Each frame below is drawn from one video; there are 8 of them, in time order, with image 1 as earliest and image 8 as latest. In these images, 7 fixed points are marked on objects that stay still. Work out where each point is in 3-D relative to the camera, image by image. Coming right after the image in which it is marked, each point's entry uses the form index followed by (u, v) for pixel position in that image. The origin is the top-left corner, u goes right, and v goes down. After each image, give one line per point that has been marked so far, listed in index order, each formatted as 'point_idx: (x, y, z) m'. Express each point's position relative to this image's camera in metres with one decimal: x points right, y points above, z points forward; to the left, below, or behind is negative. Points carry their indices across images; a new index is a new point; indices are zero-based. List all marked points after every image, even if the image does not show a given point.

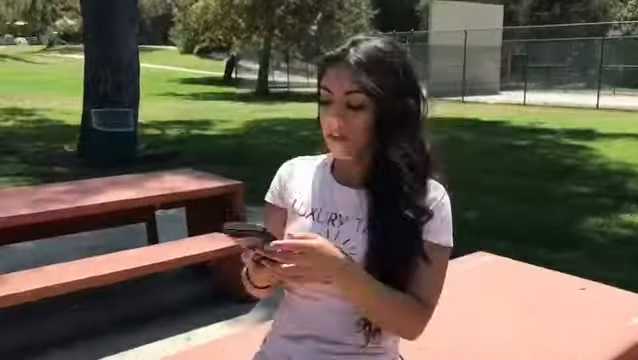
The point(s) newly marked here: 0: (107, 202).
0: (-1.4, -0.1, +3.9) m
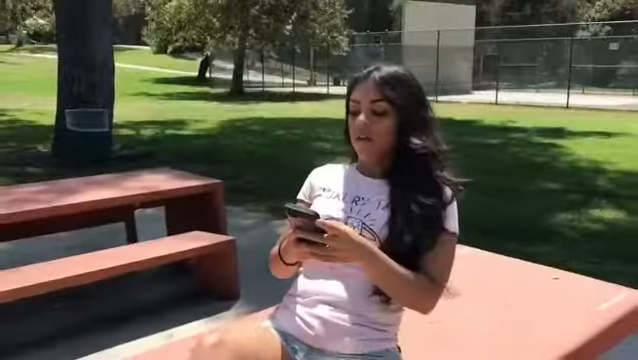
0: (-1.5, -0.1, +3.9) m
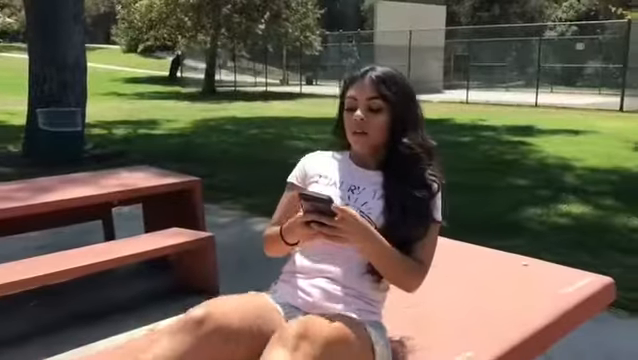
0: (-1.6, -0.1, +3.9) m
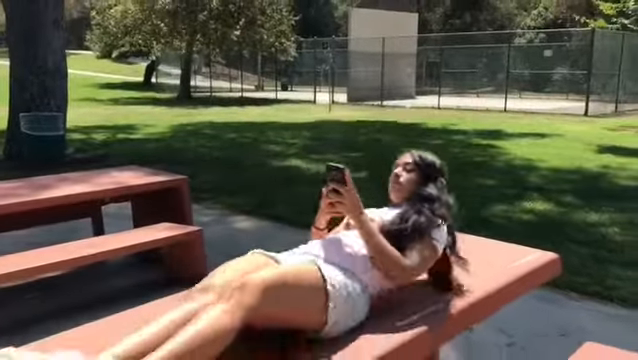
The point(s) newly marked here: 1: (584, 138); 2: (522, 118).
0: (-1.8, -0.1, +4.2) m
1: (+5.7, +0.9, +13.4) m
2: (+6.1, +1.9, +18.7) m
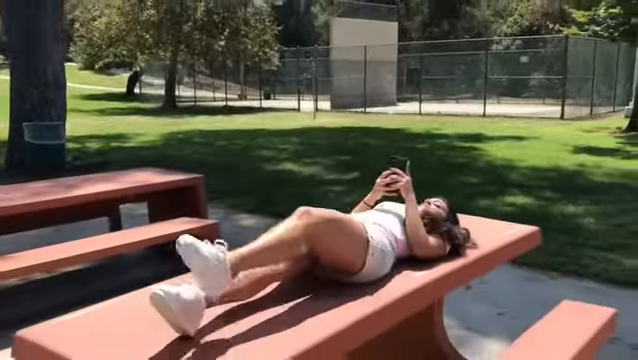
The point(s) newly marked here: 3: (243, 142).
0: (-1.7, -0.1, +4.6) m
1: (+5.4, +0.9, +14.1) m
2: (+5.7, +1.8, +19.4) m
3: (-1.8, +0.9, +14.5) m
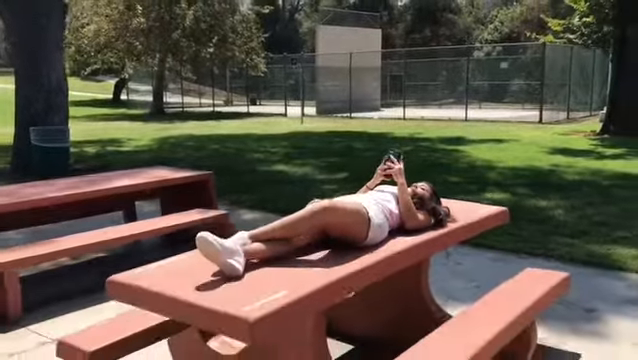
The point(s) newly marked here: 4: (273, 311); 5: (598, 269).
0: (-1.7, -0.1, +5.2) m
1: (+5.2, +0.9, +14.8) m
2: (+5.3, +1.8, +20.2) m
3: (-2.0, +0.8, +15.1) m
4: (-0.1, -0.4, +2.1) m
5: (+2.2, -0.7, +5.0) m
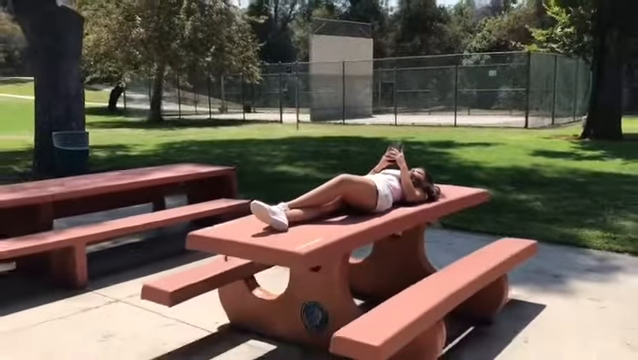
0: (-1.6, 0.0, +6.0) m
1: (+5.1, +0.9, +15.8) m
2: (+5.1, +1.7, +21.2) m
3: (-2.1, +0.8, +15.9) m
4: (0.0, -0.3, +3.0) m
5: (+2.3, -0.6, +5.9) m
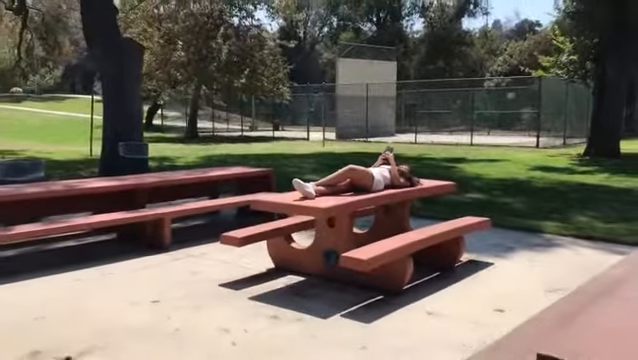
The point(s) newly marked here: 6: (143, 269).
0: (-1.4, 0.0, +8.0) m
1: (+5.8, +0.5, +17.5) m
2: (+6.0, +1.1, +22.9) m
3: (-1.4, +0.5, +17.9) m
4: (+0.1, -0.2, +4.9) m
5: (+2.5, -0.6, +7.7) m
6: (-1.7, -0.9, +6.0) m
